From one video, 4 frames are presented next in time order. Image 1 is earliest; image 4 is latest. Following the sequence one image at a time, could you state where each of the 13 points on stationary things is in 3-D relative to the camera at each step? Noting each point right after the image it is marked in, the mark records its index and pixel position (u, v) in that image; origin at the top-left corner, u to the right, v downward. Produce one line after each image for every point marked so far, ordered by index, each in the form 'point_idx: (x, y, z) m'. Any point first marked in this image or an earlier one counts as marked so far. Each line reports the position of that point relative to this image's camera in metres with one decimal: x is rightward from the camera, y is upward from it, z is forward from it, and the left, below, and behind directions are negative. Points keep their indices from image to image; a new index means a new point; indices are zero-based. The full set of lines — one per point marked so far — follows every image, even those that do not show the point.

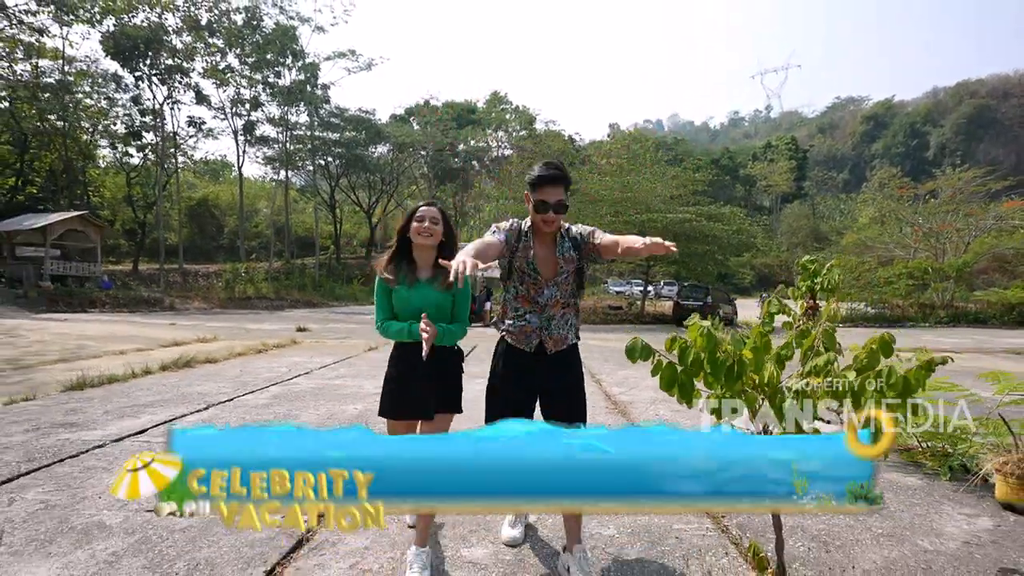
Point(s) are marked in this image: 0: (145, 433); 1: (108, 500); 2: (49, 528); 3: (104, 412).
0: (-2.7, -1.1, +4.6) m
1: (-2.0, -1.1, +3.2) m
2: (-2.0, -1.0, +2.8) m
3: (-3.4, -1.0, +5.2) m
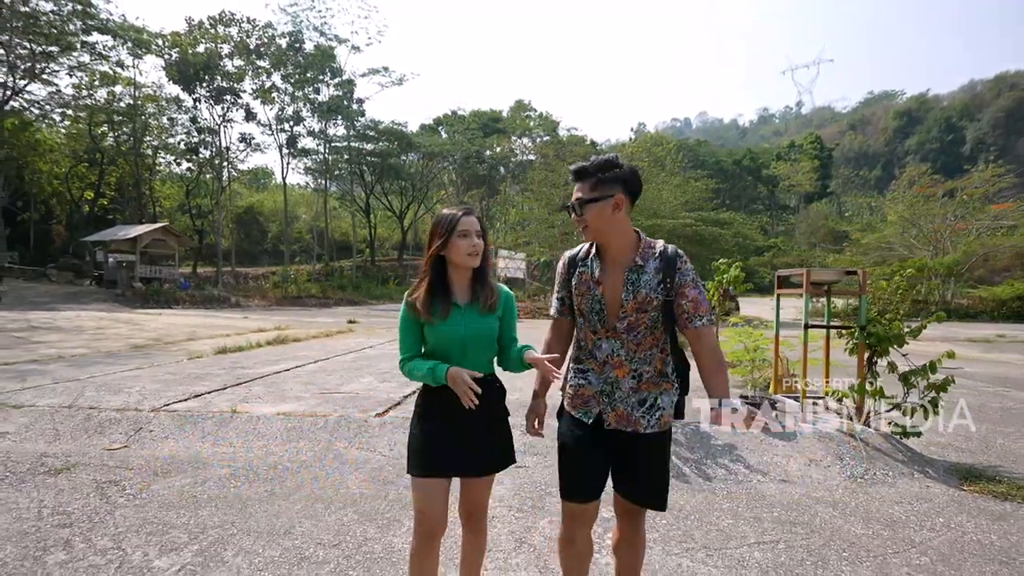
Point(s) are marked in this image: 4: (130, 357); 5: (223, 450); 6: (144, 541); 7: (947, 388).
0: (-2.7, -1.0, +7.5) m
1: (-2.1, -1.0, +6.1) m
2: (-2.1, -1.0, +5.7) m
3: (-3.4, -1.0, +8.1) m
4: (-5.4, -1.0, +8.7) m
5: (-1.9, -1.1, +4.1) m
6: (-1.6, -1.1, +2.7) m
7: (+3.4, -0.8, +4.8) m
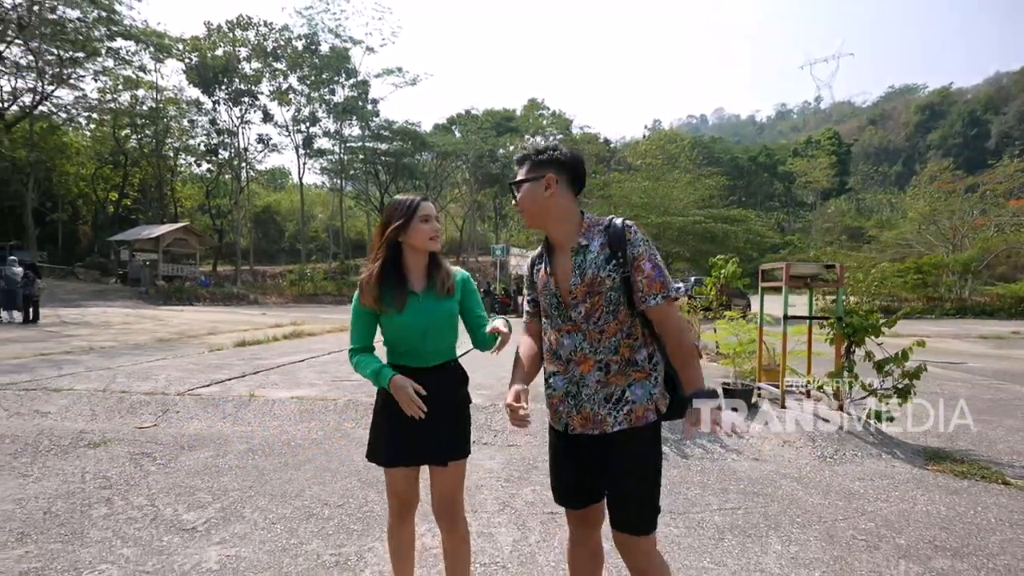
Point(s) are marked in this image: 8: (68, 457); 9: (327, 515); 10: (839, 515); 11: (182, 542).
0: (-2.7, -0.9, +7.9) m
1: (-2.1, -0.9, +6.5) m
2: (-2.2, -0.9, +6.1) m
3: (-3.3, -0.9, +8.6) m
4: (-5.3, -0.9, +9.2) m
5: (-2.0, -1.0, +4.5) m
6: (-1.7, -1.1, +3.1) m
7: (+3.4, -0.7, +5.1) m
8: (-2.7, -1.0, +3.7) m
9: (-0.9, -1.1, +3.0) m
10: (+1.8, -1.3, +3.5) m
11: (-1.4, -1.1, +2.6) m
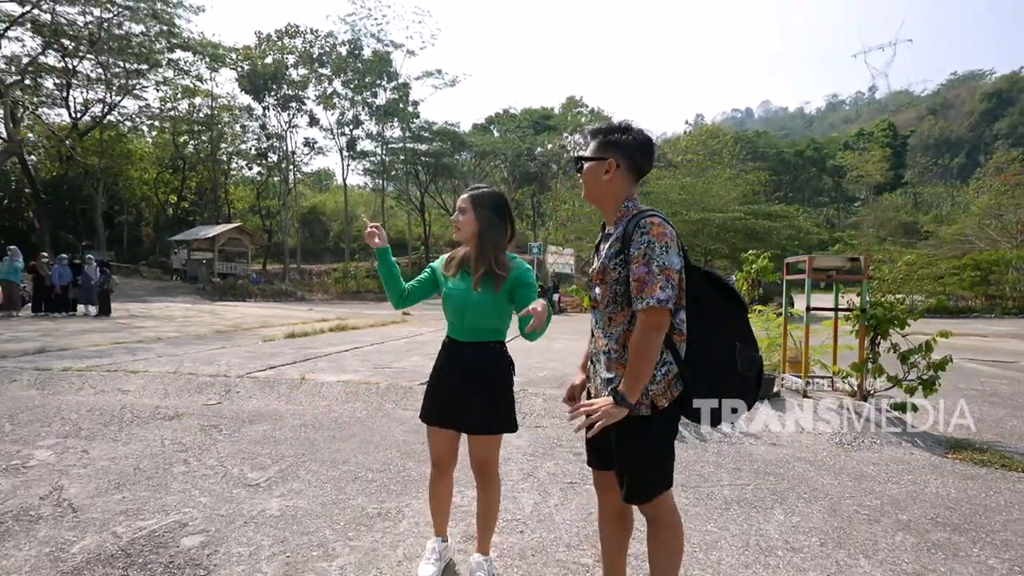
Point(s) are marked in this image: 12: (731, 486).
0: (-2.2, -0.9, +8.4) m
1: (-1.8, -0.9, +6.9) m
2: (-1.8, -0.9, +6.5) m
3: (-2.8, -0.9, +9.1) m
4: (-4.8, -0.8, +9.8) m
5: (-1.7, -1.0, +4.9) m
6: (-1.6, -1.0, +3.5) m
7: (+3.6, -0.7, +5.2) m
8: (-2.5, -1.0, +4.2) m
9: (-0.8, -1.0, +3.4) m
10: (+2.0, -1.2, +3.7) m
11: (-1.3, -1.0, +3.0) m
12: (+1.3, -1.2, +3.6) m
